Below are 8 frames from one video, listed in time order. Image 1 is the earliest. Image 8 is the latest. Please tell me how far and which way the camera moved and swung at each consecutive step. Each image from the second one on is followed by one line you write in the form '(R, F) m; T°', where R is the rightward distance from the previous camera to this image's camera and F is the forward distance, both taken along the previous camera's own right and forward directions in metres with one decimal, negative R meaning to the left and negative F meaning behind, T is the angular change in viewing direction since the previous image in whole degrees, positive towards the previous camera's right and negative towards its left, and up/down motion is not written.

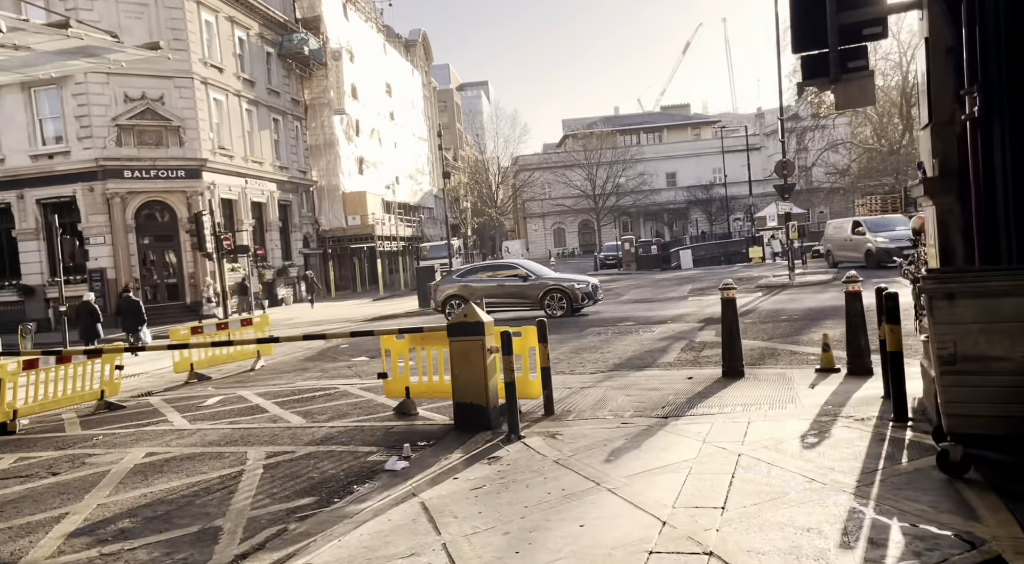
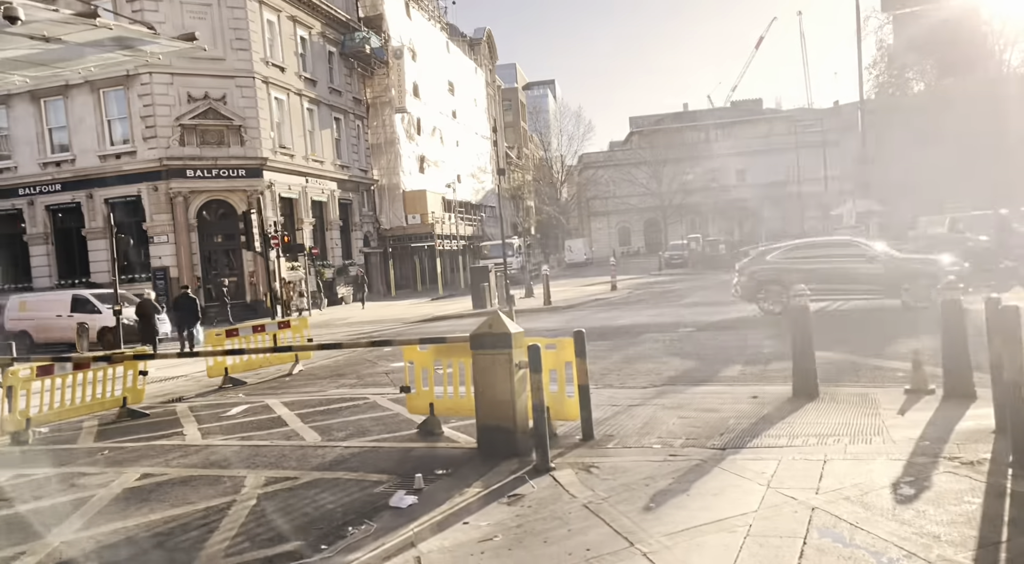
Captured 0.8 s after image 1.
(+0.3, +0.9) m; -5°
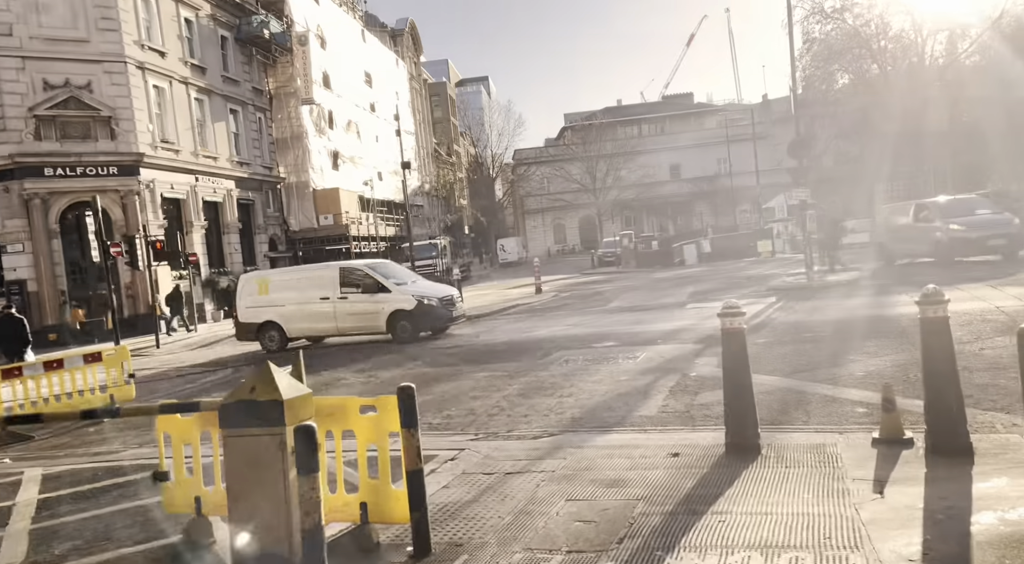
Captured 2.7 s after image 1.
(+0.8, +2.4) m; +4°
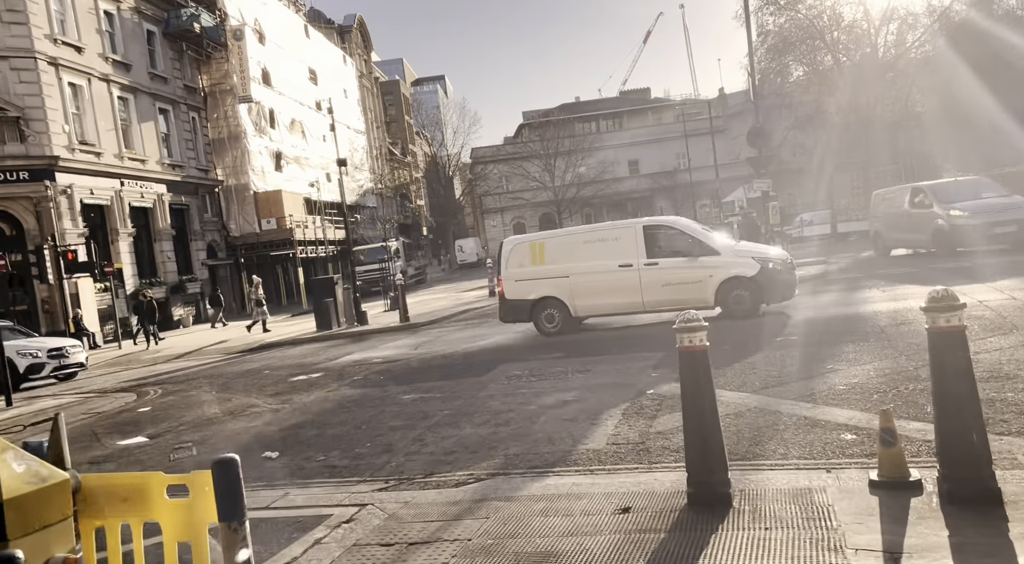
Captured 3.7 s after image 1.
(+0.4, +1.4) m; +2°
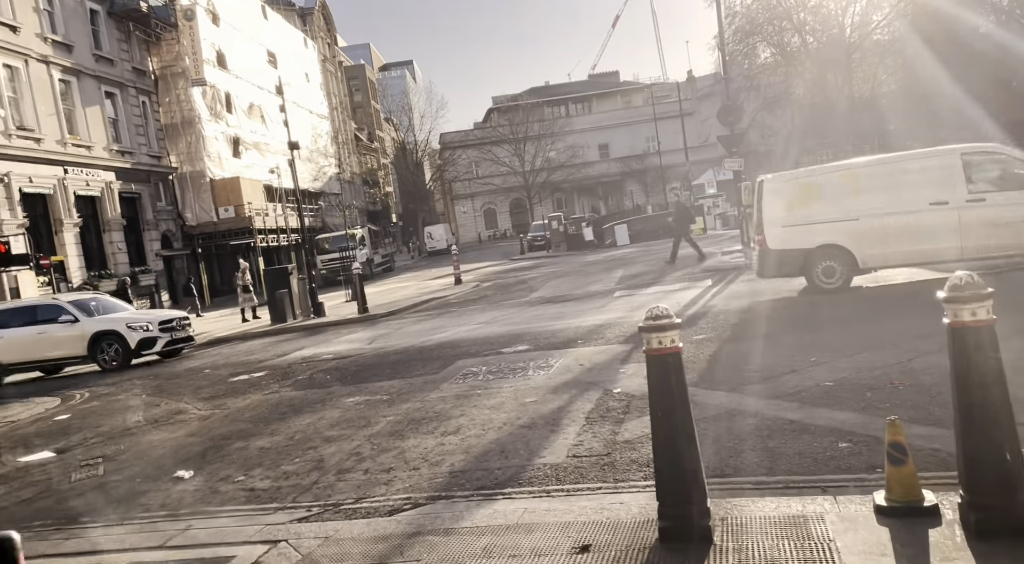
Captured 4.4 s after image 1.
(+0.2, +0.9) m; +2°
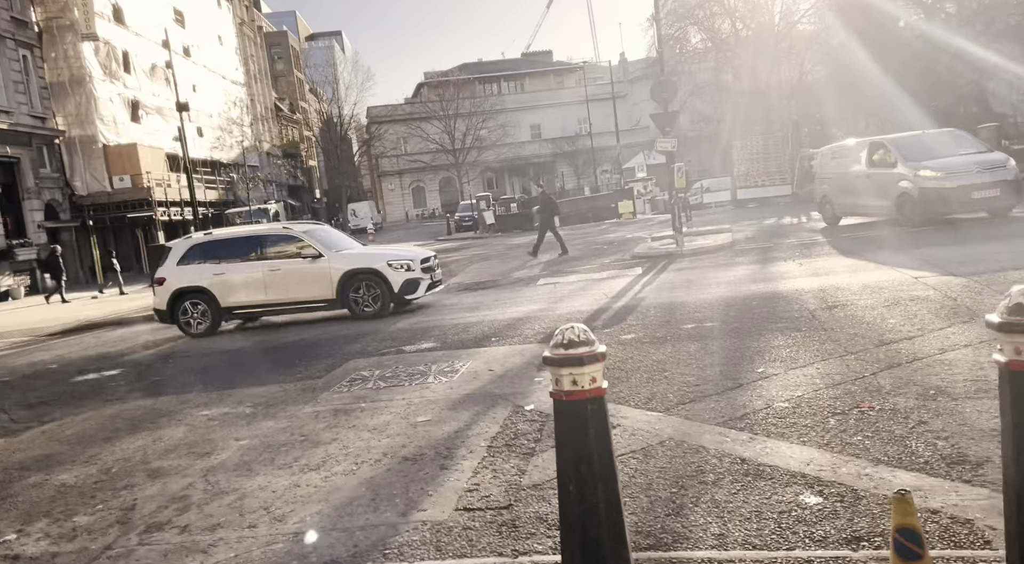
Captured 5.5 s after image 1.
(+0.3, +1.5) m; +5°
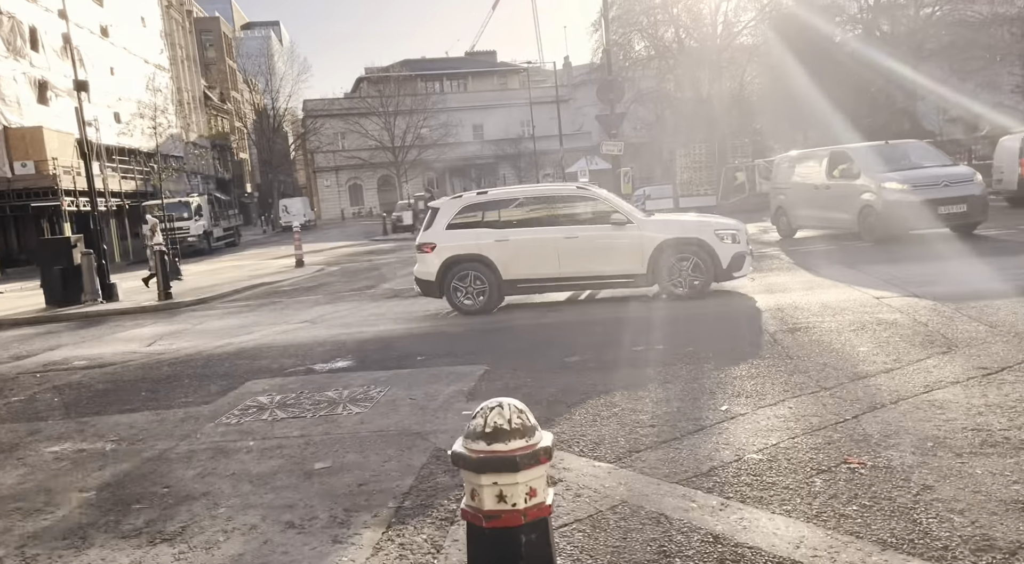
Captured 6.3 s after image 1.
(+0.1, +1.1) m; +4°
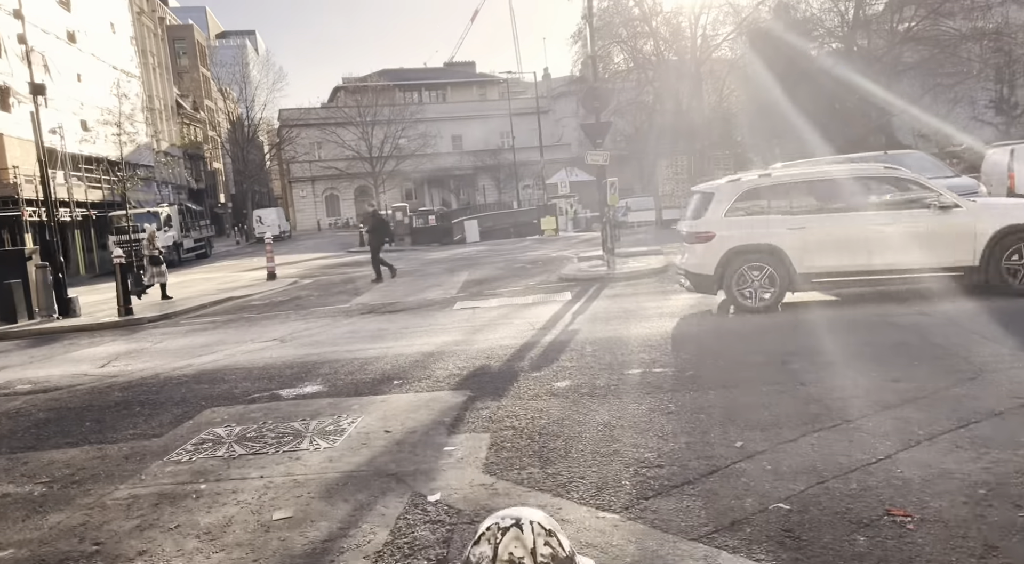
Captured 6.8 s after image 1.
(-0.1, +0.7) m; +1°
